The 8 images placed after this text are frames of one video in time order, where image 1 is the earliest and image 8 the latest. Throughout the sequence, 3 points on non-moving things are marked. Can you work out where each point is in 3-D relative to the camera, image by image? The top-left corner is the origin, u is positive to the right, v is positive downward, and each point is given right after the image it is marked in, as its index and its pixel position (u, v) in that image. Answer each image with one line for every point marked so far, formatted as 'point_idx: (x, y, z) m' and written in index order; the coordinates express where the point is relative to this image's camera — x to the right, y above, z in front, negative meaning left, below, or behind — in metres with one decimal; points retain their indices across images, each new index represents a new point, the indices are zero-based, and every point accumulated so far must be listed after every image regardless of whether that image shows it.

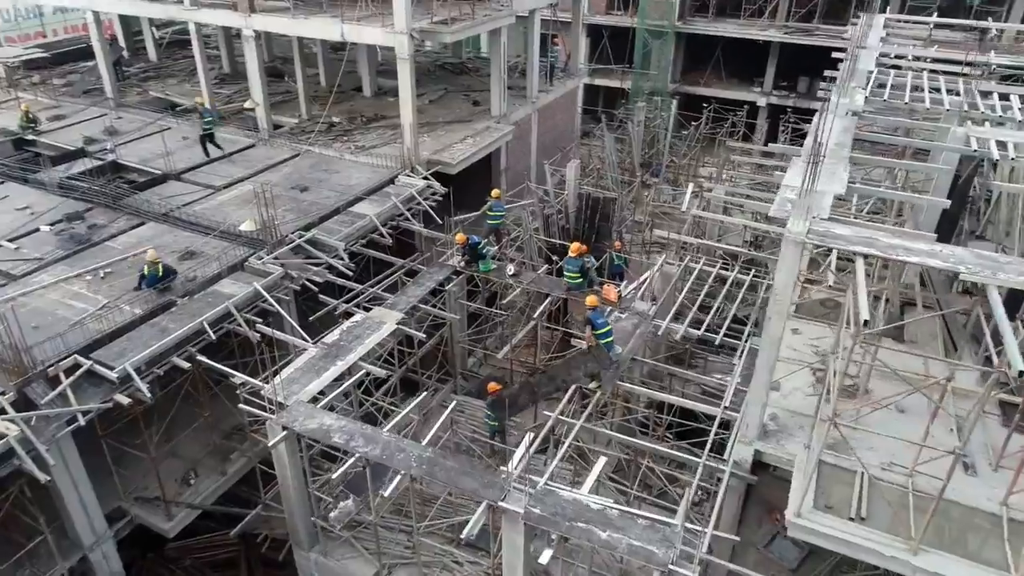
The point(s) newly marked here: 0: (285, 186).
0: (-6.0, +2.7, +18.4) m
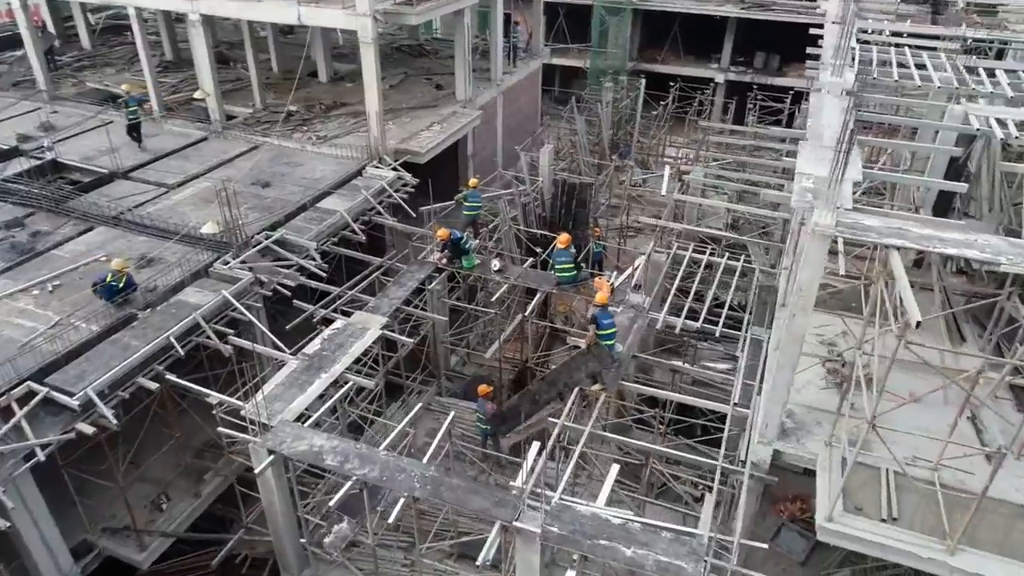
0: (-6.6, +2.6, +17.2) m
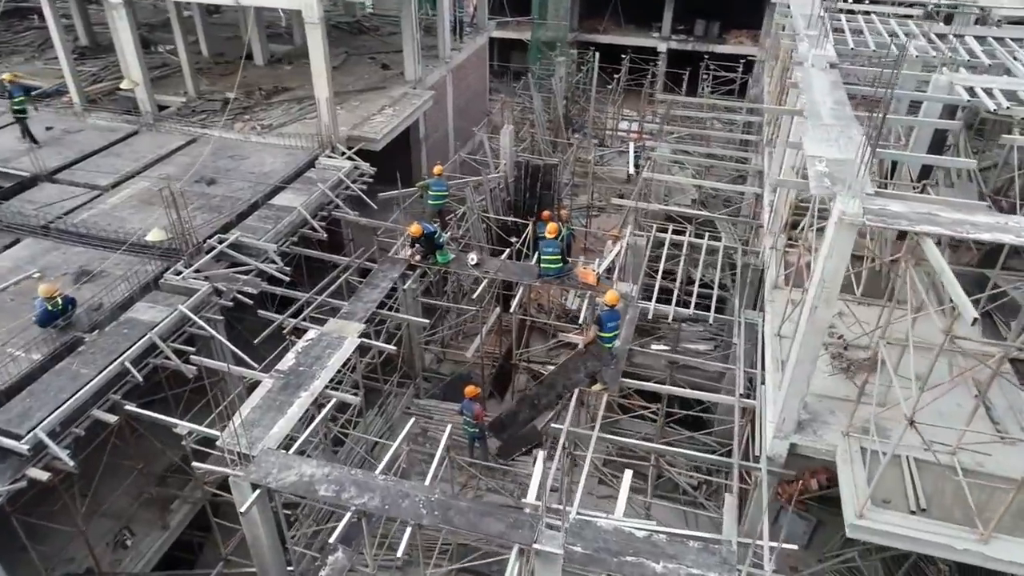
0: (-7.3, +2.4, +15.8) m
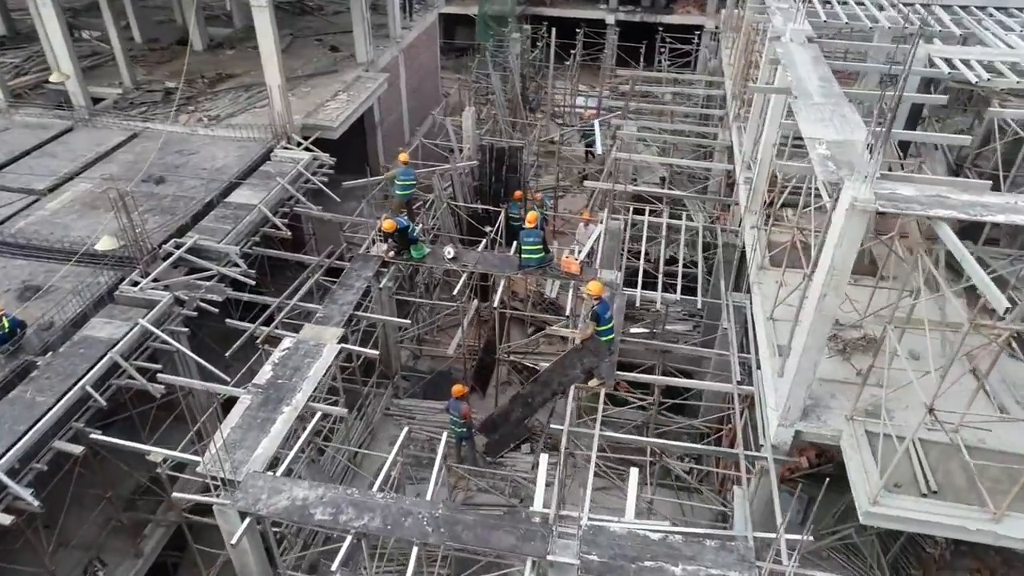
0: (-8.0, +2.3, +14.8) m
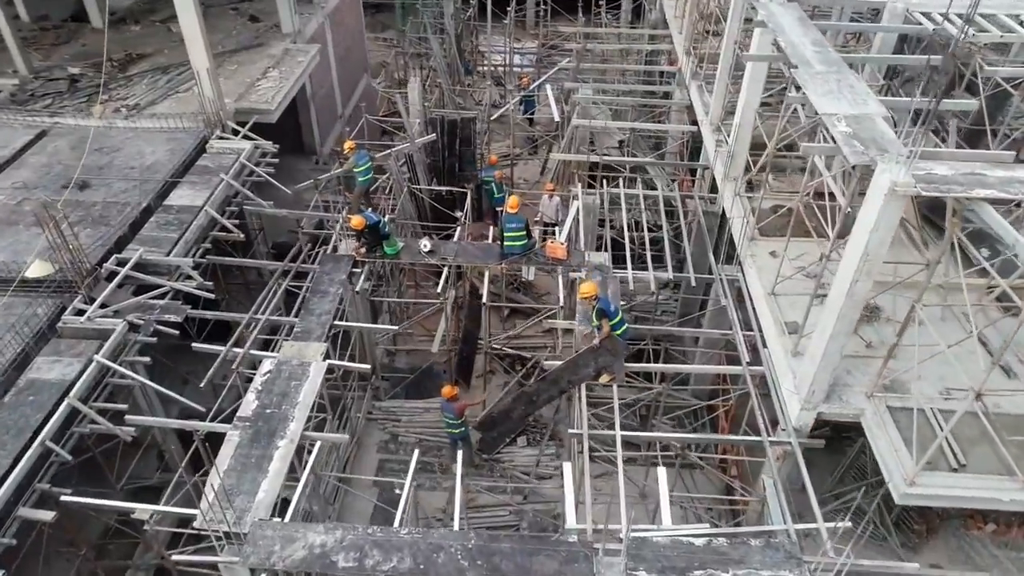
0: (-8.6, +1.9, +13.1) m
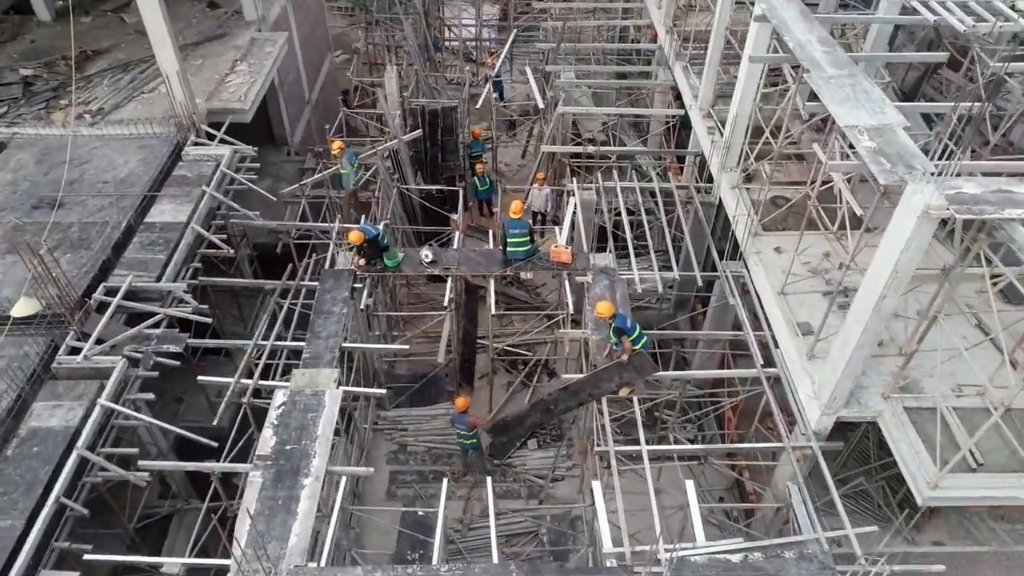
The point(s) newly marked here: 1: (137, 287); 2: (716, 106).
0: (-8.7, +1.4, +12.4) m
1: (-5.8, 0.0, +10.8) m
2: (+4.3, +3.8, +14.6) m
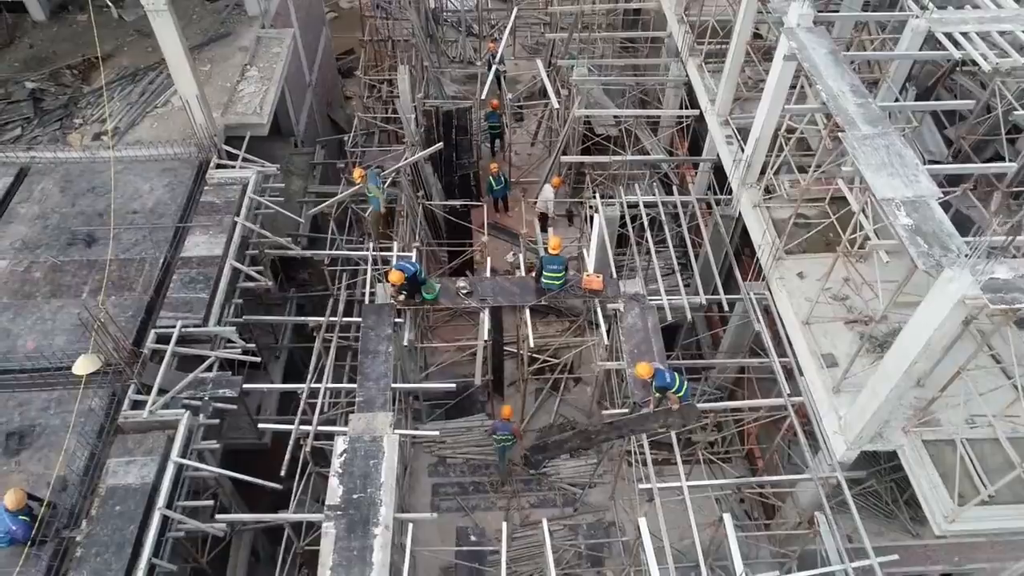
0: (-8.1, +0.8, +12.5) m
1: (-5.2, -0.7, +11.2) m
2: (+4.7, +3.8, +14.8) m
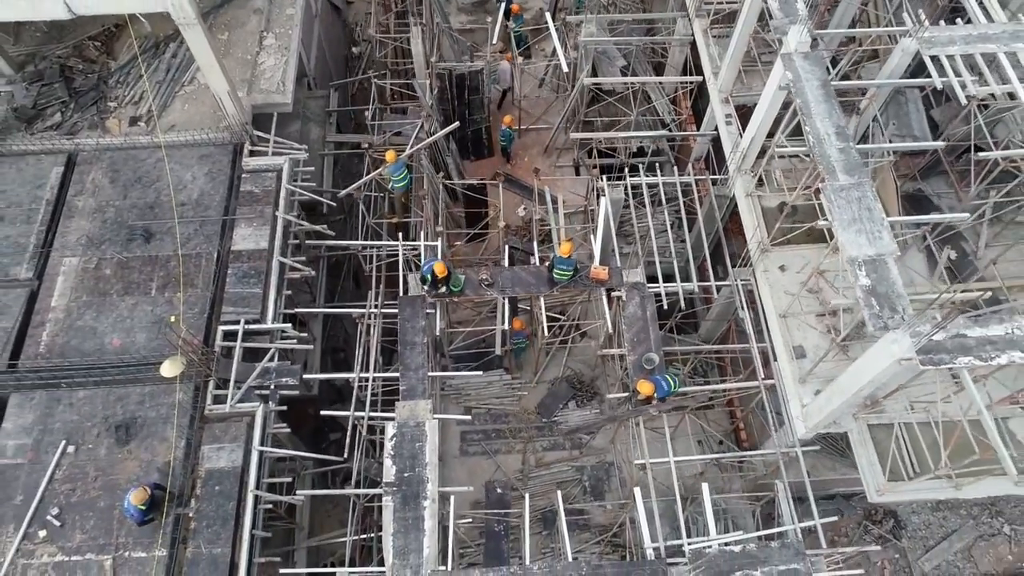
0: (-7.8, +0.9, +13.9) m
1: (-4.9, -0.7, +13.0) m
2: (+4.9, +4.5, +15.5) m
